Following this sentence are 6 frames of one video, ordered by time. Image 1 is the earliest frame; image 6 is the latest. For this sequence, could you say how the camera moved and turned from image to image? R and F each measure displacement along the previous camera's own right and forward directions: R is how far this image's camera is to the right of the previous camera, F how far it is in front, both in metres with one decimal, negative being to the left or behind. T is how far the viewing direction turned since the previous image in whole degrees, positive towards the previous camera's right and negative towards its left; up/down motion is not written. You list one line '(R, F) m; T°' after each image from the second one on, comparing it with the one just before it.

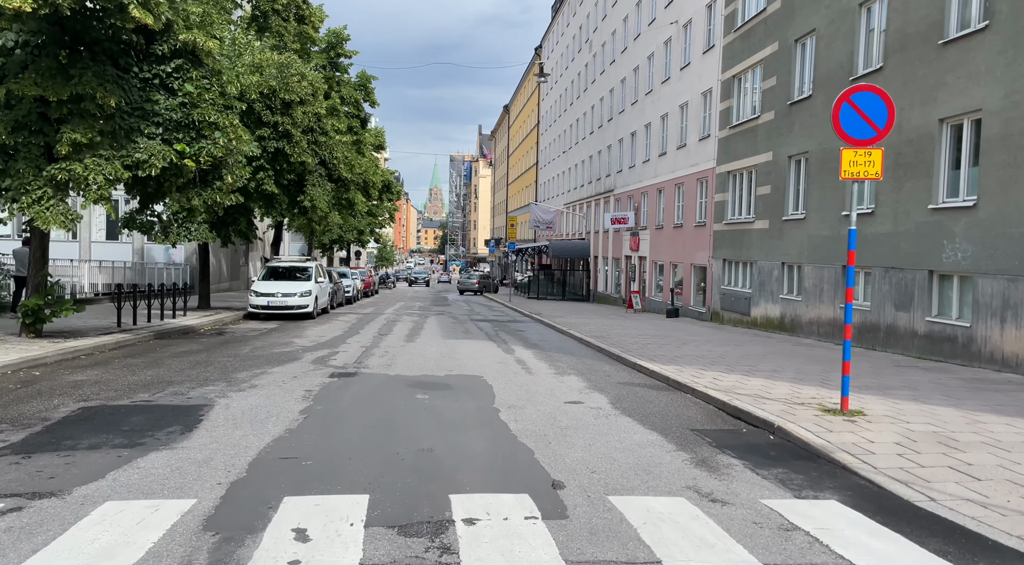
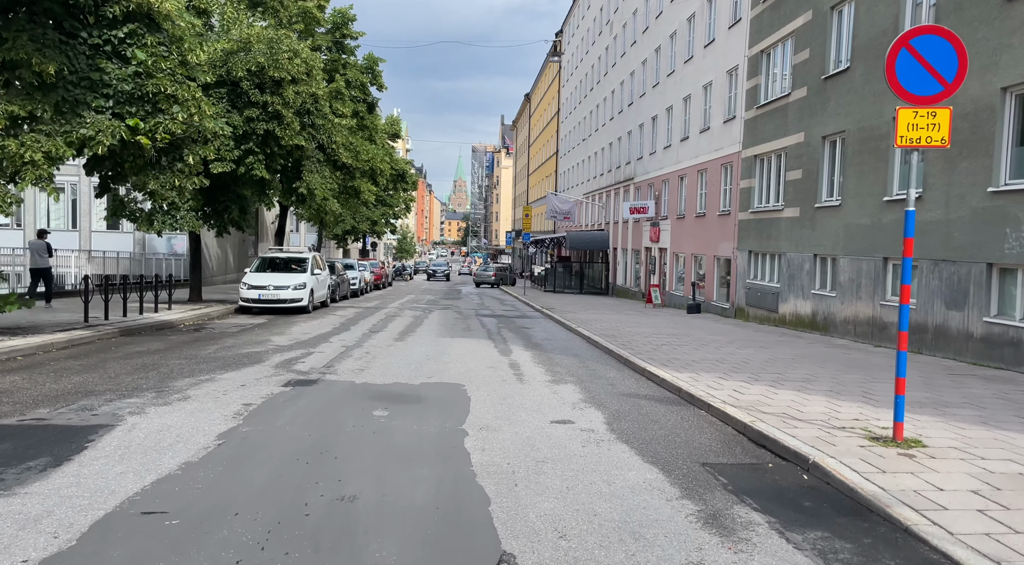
(+0.4, +1.5) m; -2°
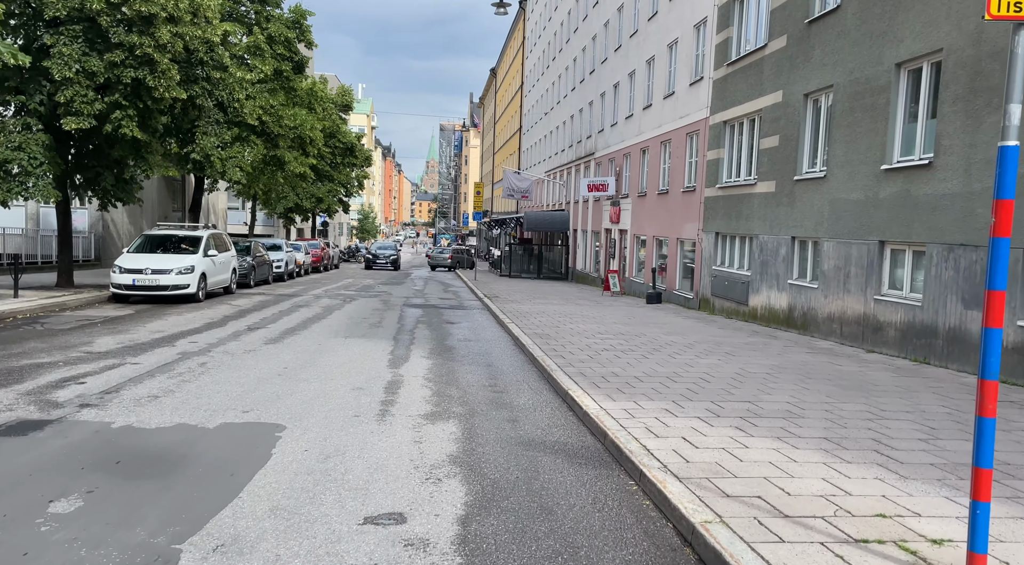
(+1.0, +3.0) m; +2°
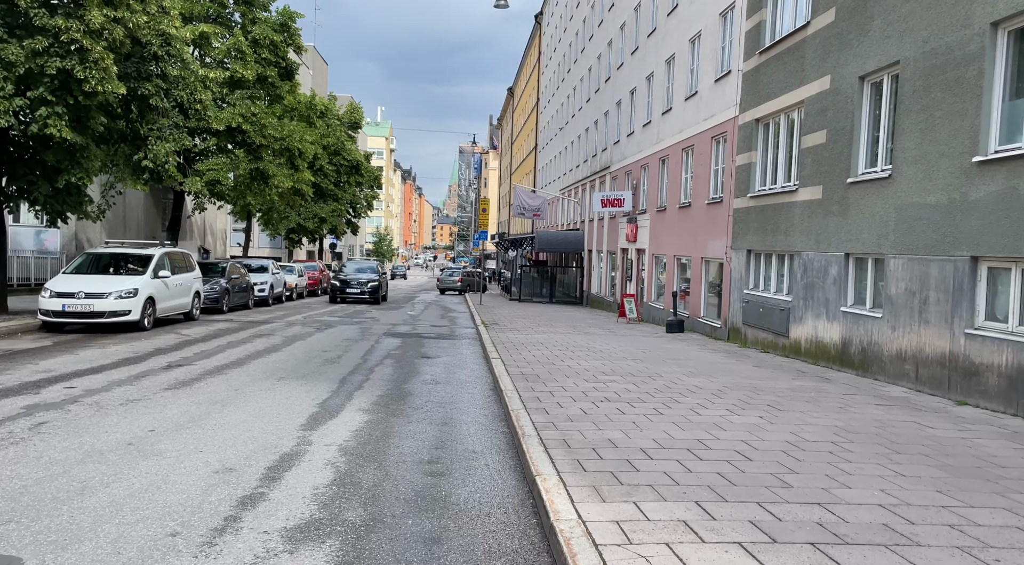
(+0.6, +2.6) m; -2°
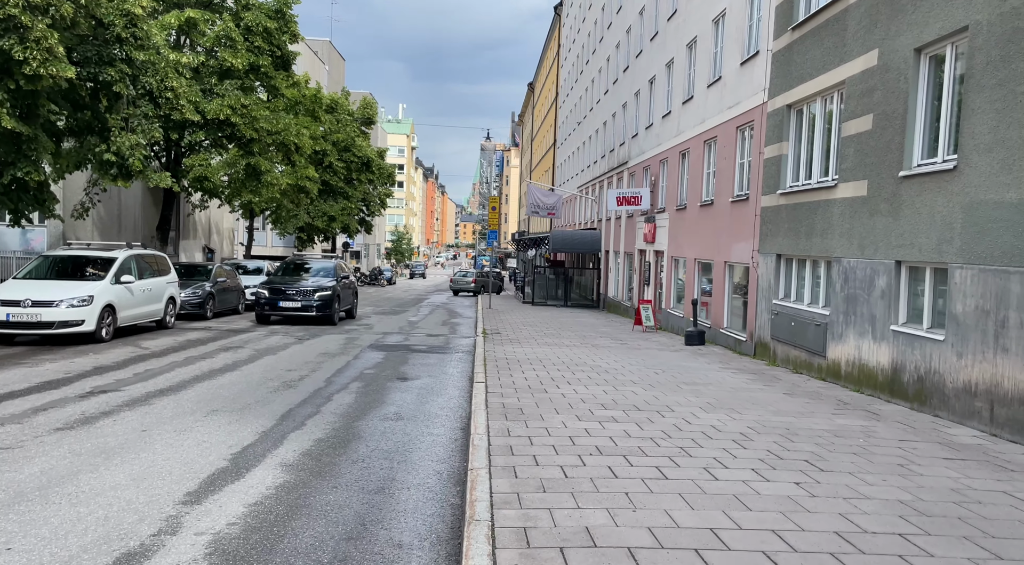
(+0.5, +1.7) m; -2°
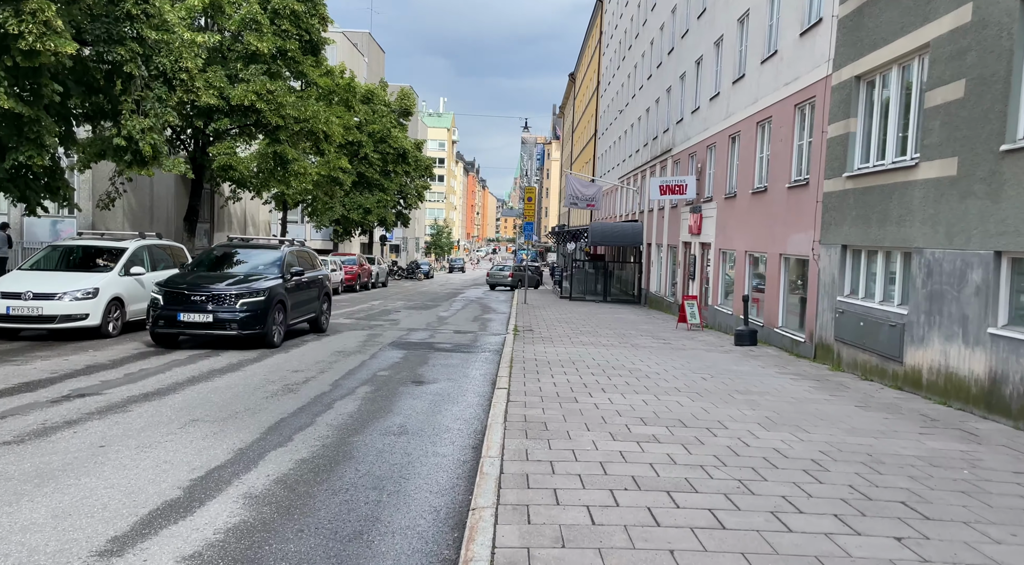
(+0.2, +1.2) m; -3°
